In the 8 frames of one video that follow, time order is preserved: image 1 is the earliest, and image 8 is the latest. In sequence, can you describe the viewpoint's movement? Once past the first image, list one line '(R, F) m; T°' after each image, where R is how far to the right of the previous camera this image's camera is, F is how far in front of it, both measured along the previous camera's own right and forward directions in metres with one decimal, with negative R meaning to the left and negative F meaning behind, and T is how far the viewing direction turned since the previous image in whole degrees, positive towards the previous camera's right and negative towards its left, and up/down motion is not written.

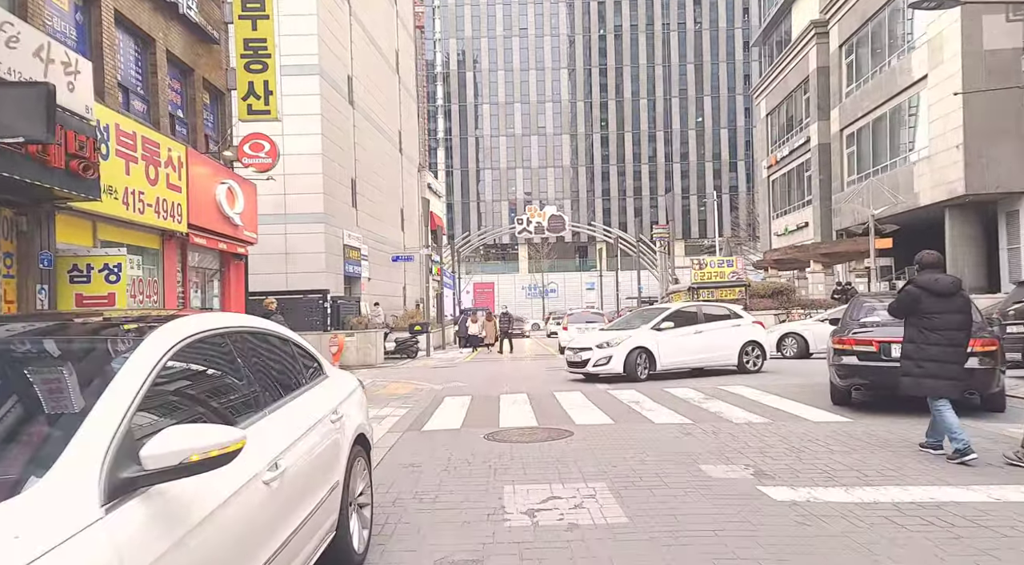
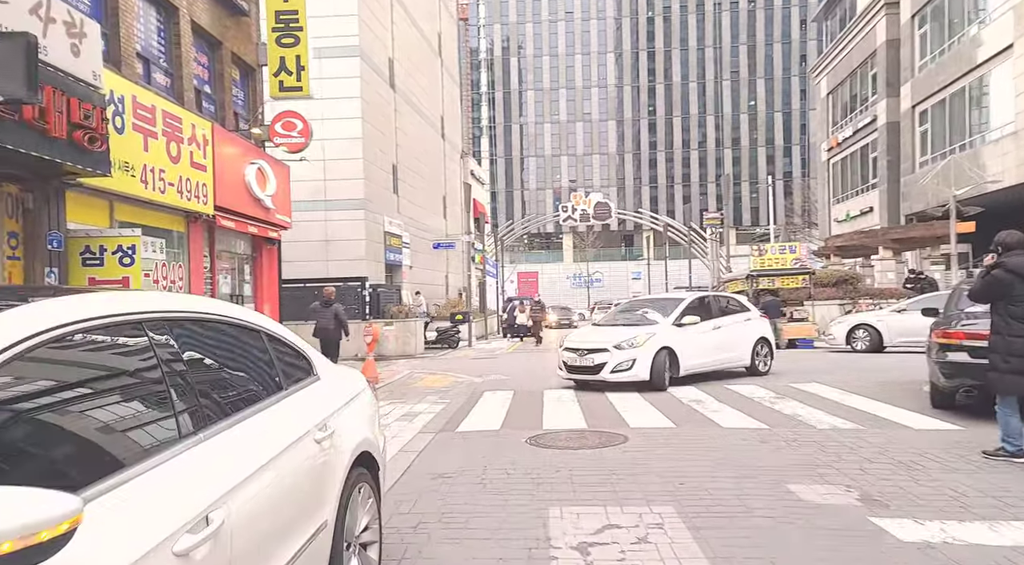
(0.0, +1.0) m; -3°
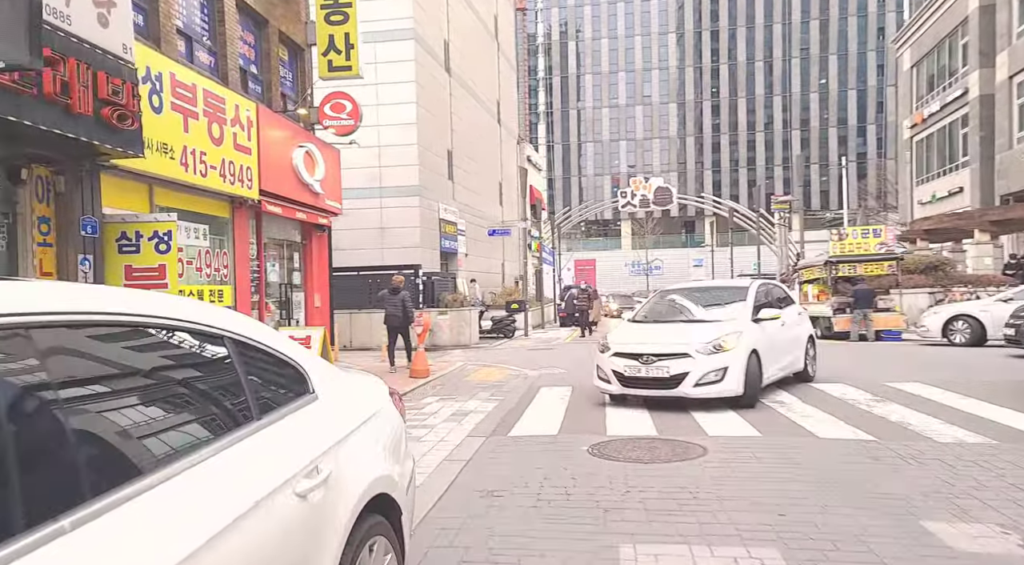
(0.0, +0.9) m; -4°
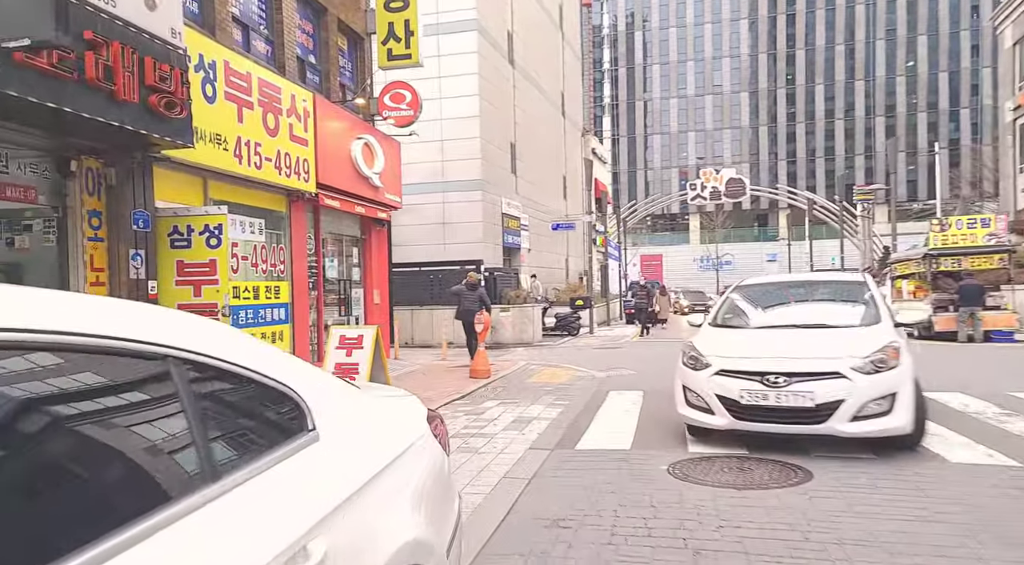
(0.0, +0.7) m; -5°
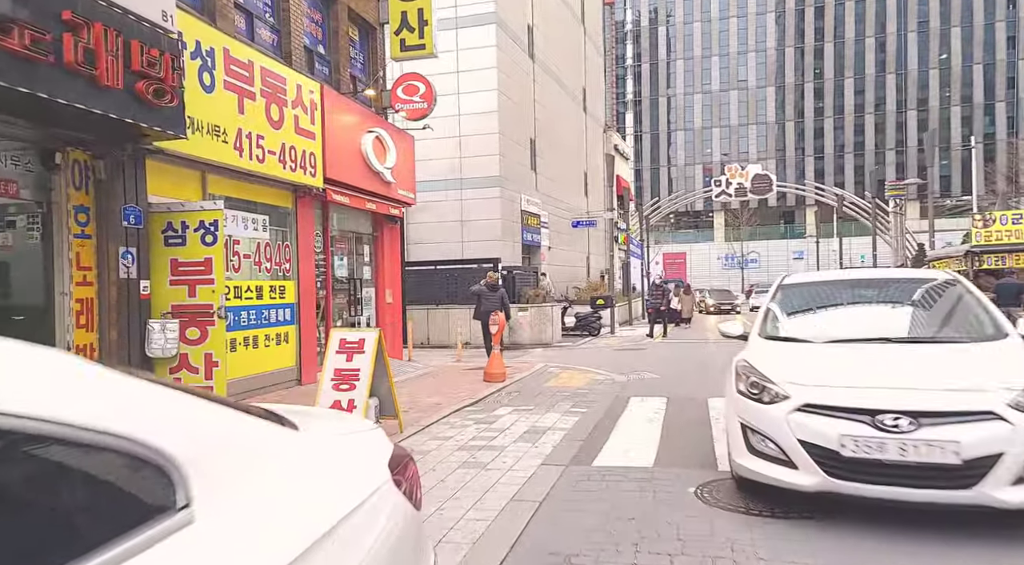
(+0.1, +0.6) m; -2°
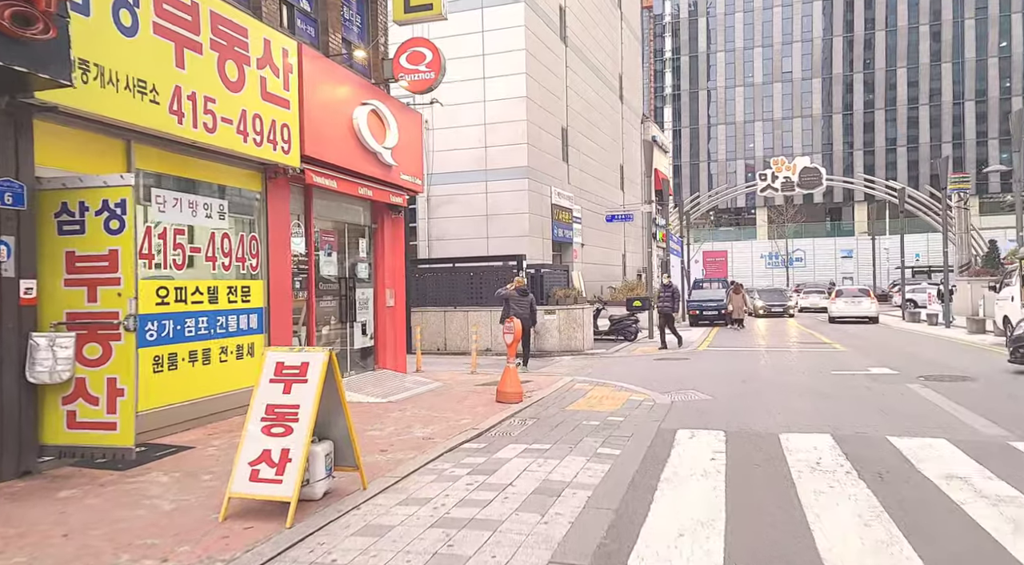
(+0.2, +2.2) m; -3°
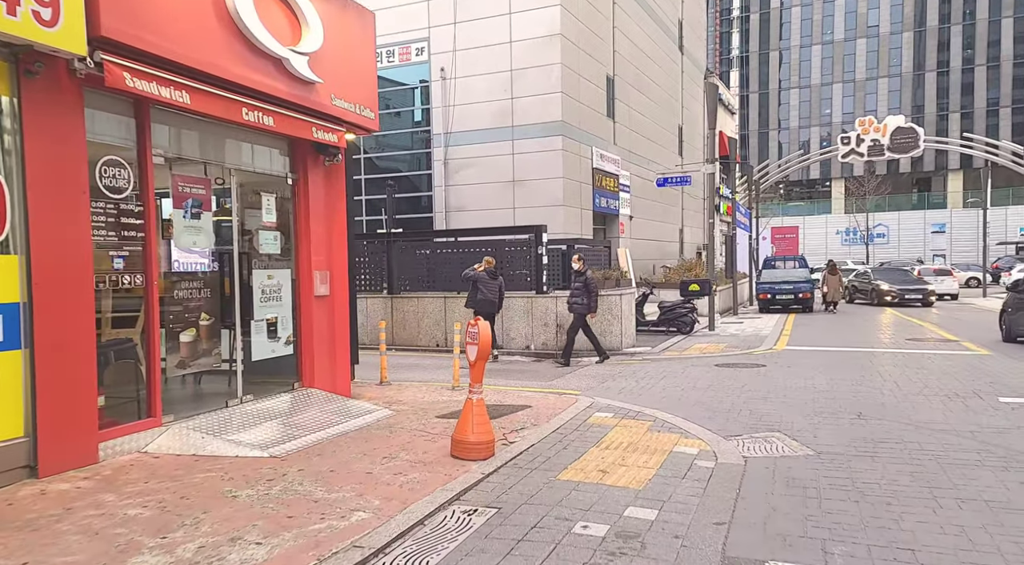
(+0.8, +4.4) m; -4°
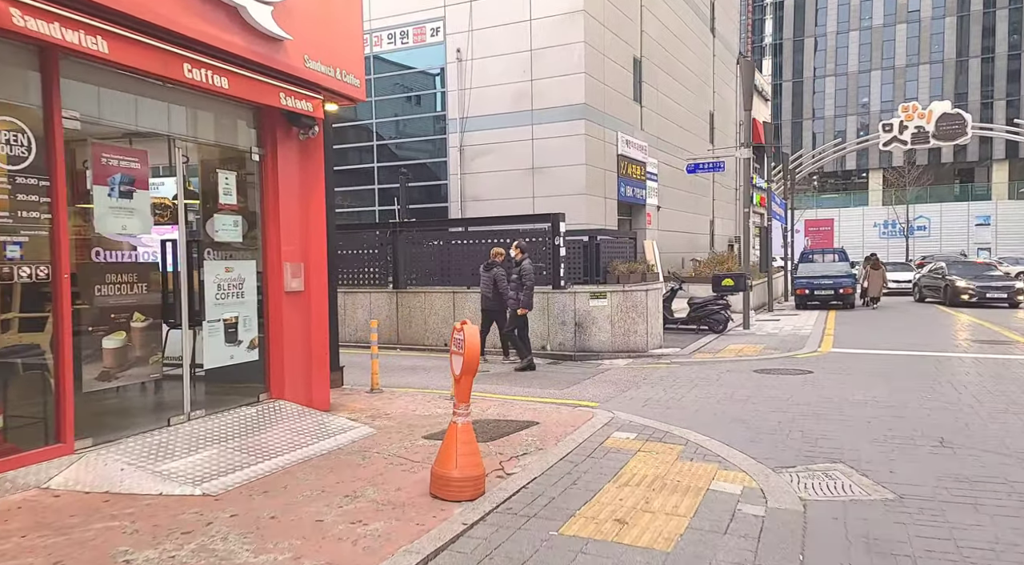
(+0.2, +1.4) m; -2°
